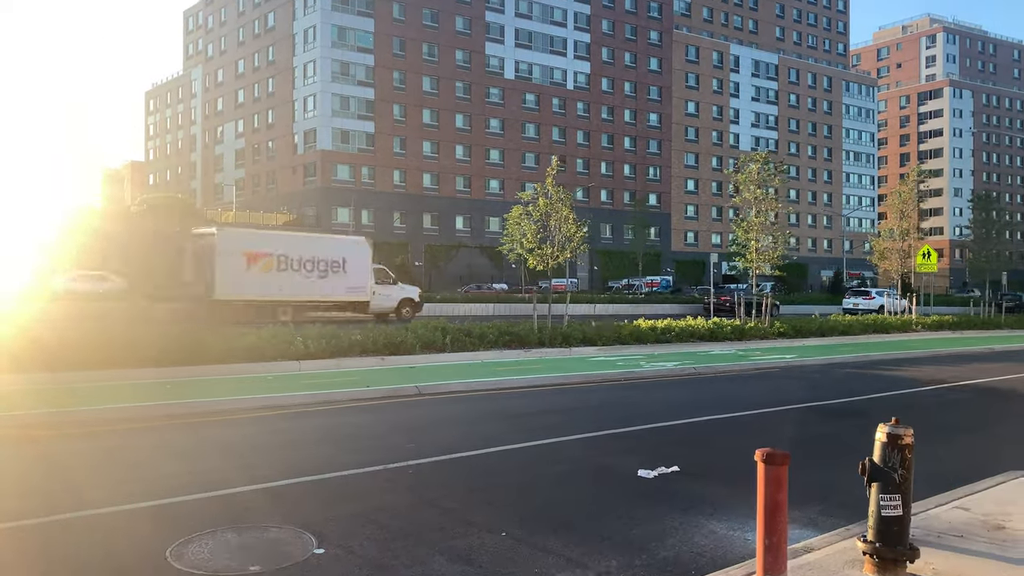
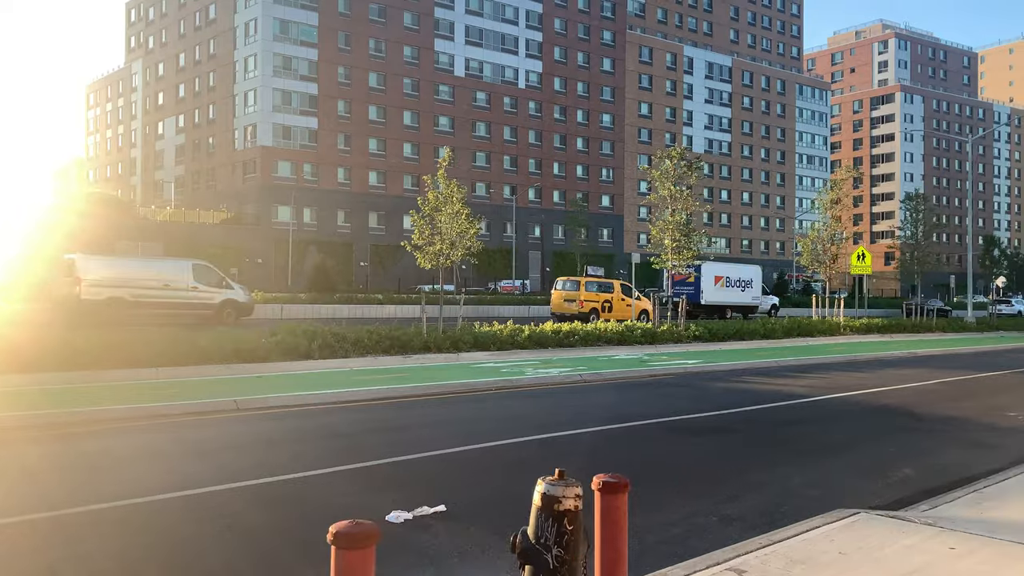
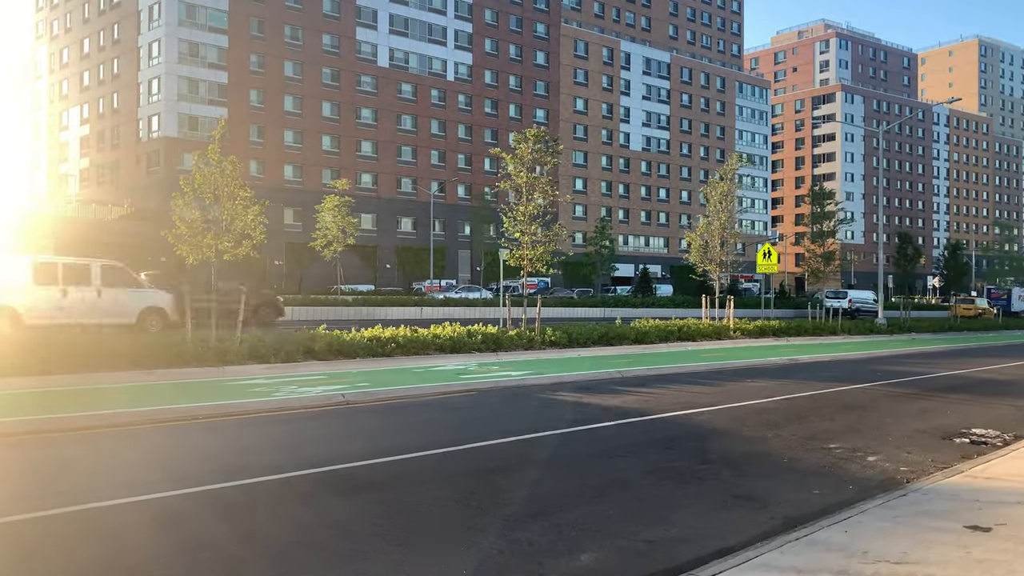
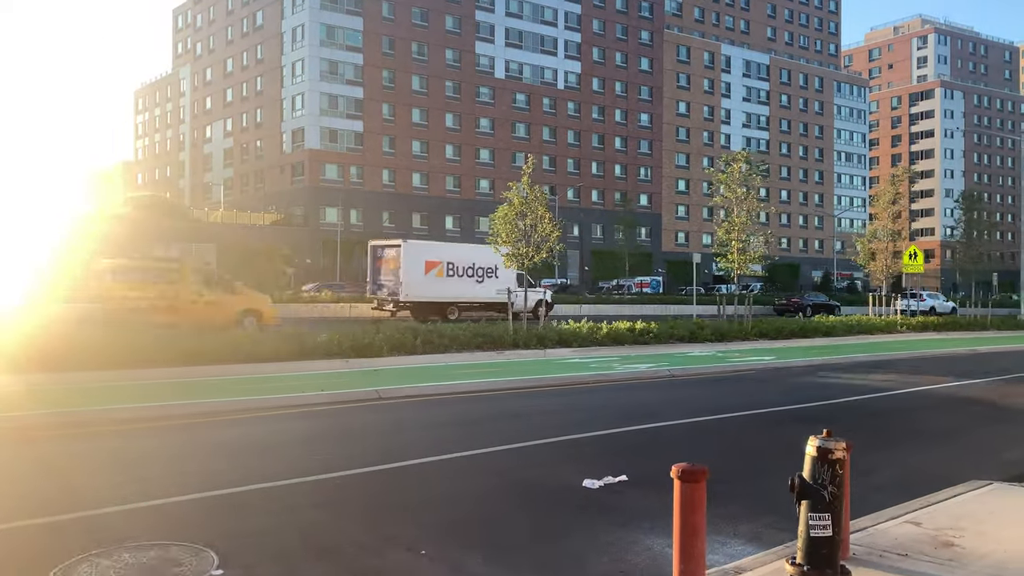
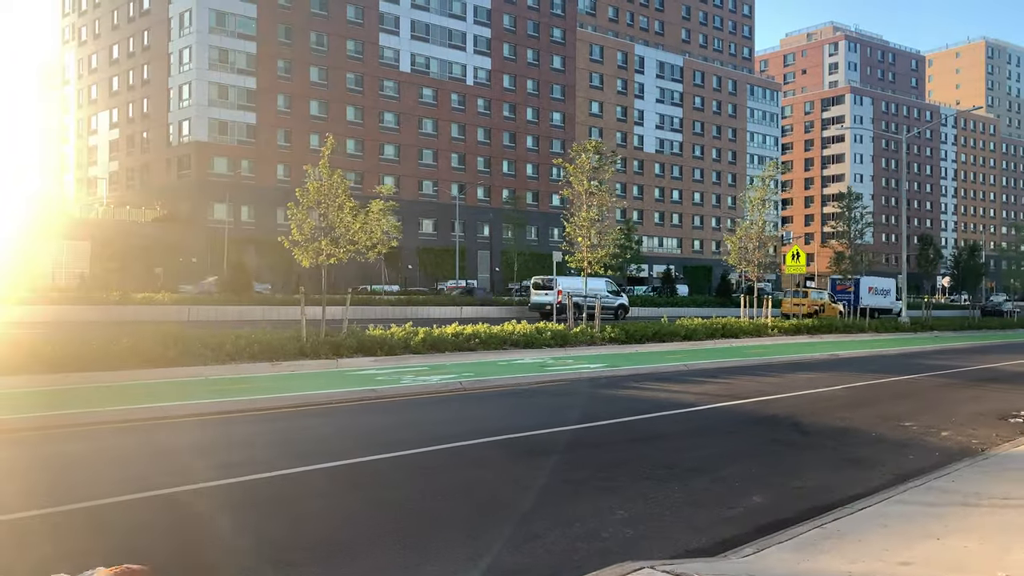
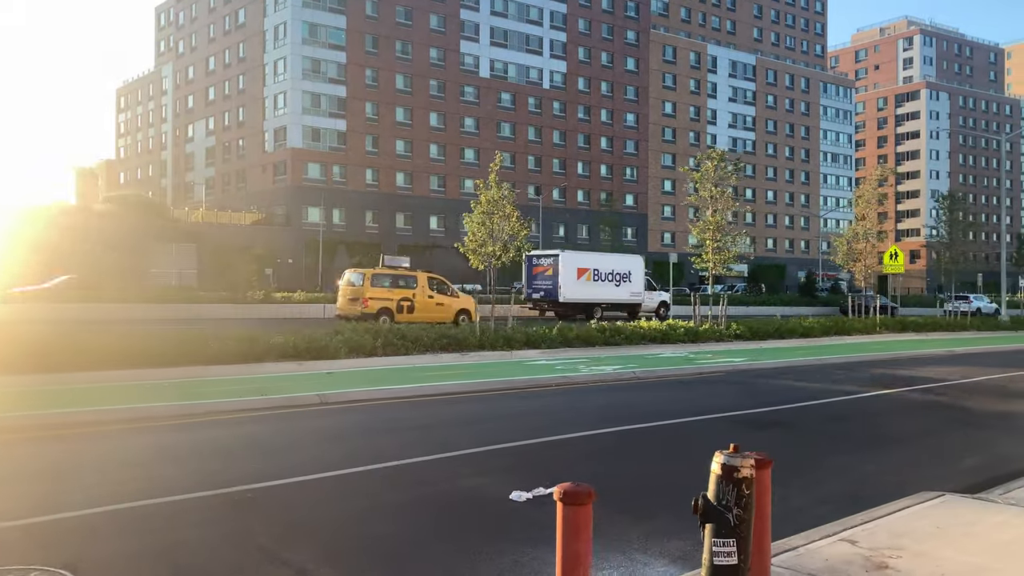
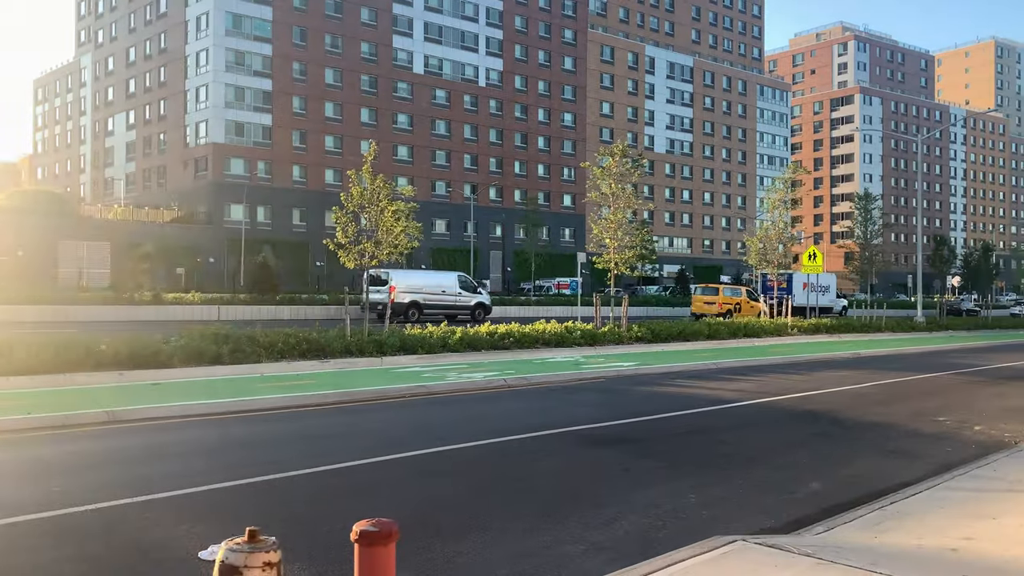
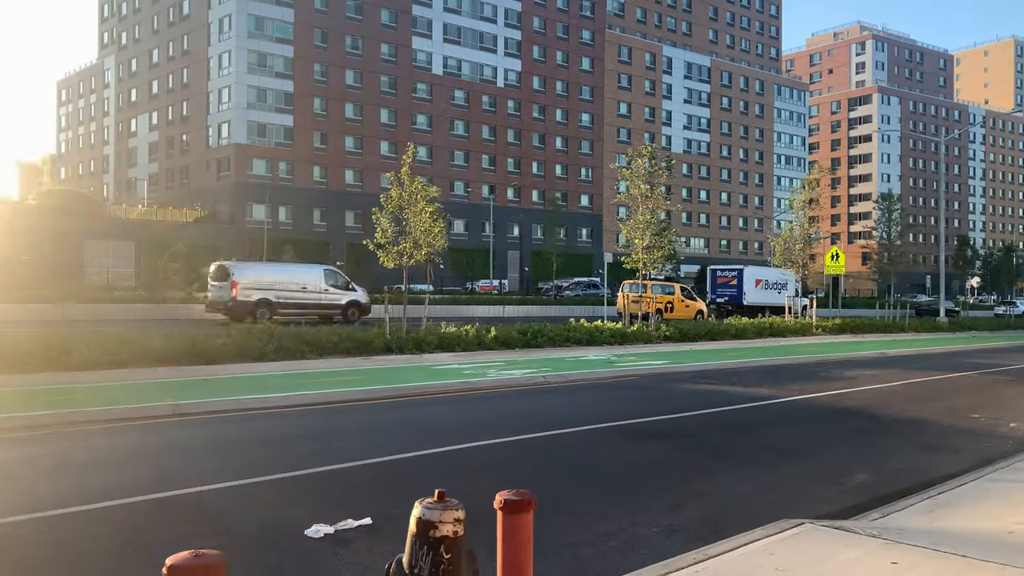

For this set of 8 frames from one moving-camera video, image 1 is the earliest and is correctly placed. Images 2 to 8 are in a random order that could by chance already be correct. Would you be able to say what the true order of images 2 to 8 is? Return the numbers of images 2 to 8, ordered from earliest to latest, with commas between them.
4, 6, 2, 8, 7, 5, 3
